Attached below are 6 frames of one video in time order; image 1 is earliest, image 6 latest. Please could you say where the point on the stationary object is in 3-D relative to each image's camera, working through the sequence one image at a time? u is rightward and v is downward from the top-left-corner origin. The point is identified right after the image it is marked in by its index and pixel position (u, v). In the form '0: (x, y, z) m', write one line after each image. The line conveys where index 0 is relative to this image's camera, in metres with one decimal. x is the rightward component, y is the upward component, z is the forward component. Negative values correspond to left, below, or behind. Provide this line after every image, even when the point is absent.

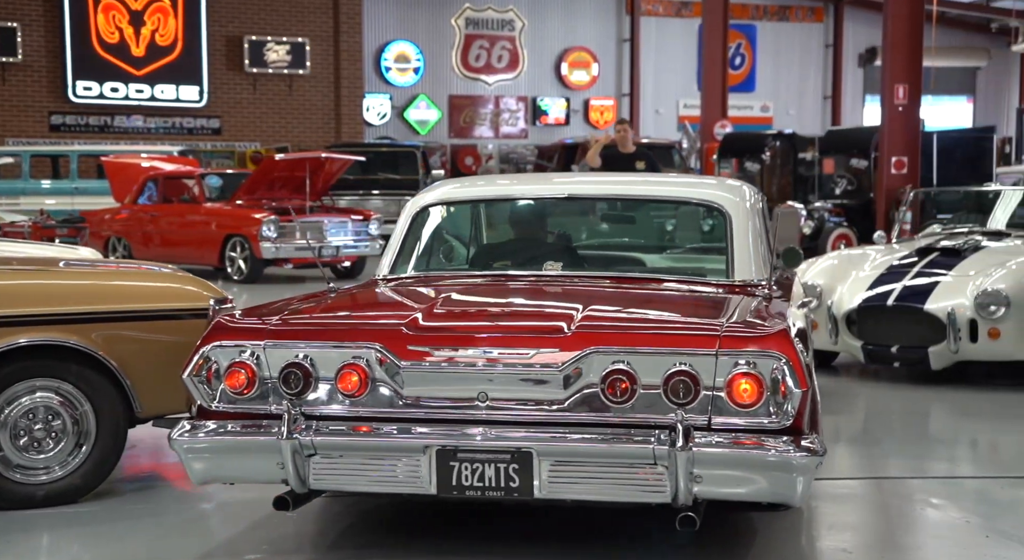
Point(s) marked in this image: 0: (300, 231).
0: (-2.3, +0.5, +13.1) m
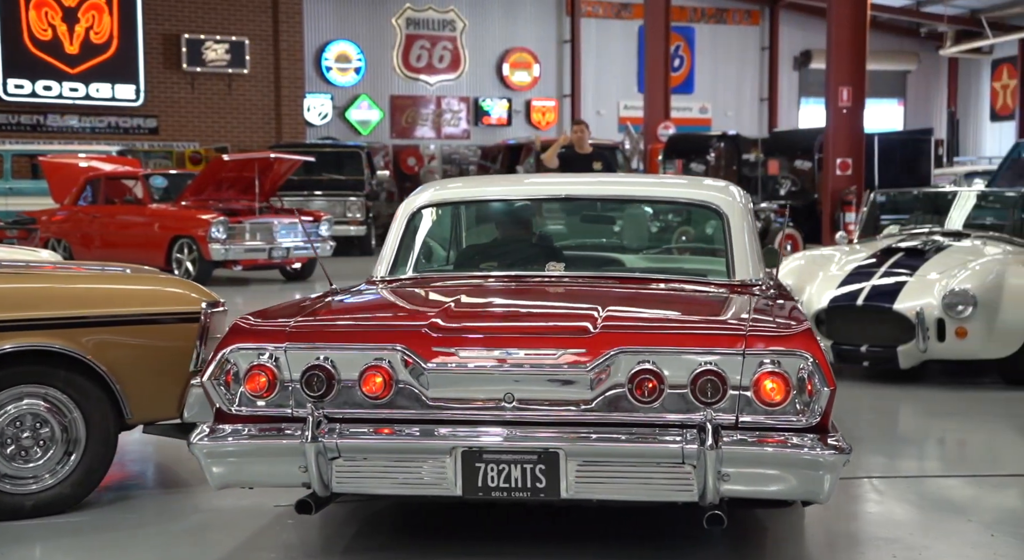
0: (-2.9, +0.5, +13.0) m
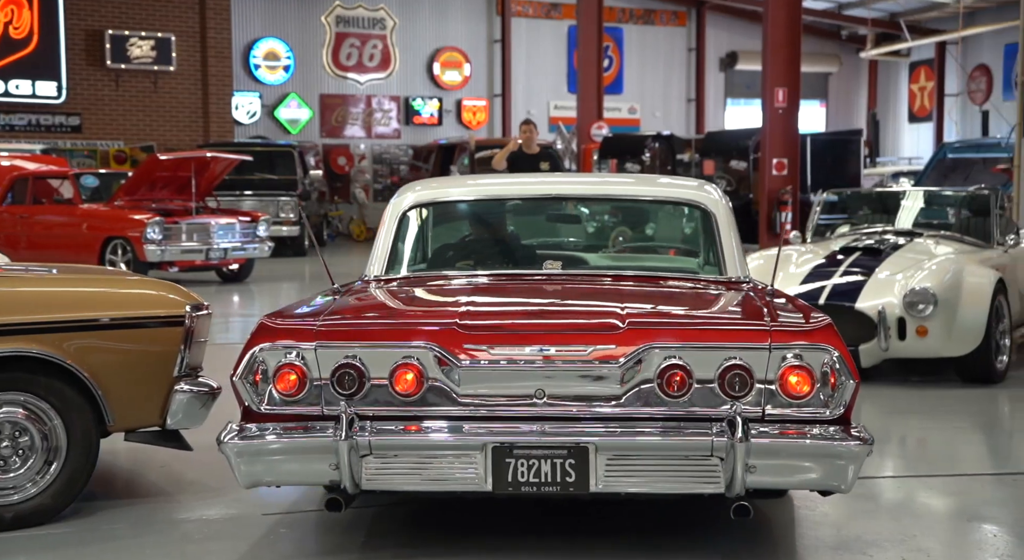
0: (-3.5, +0.5, +12.7) m
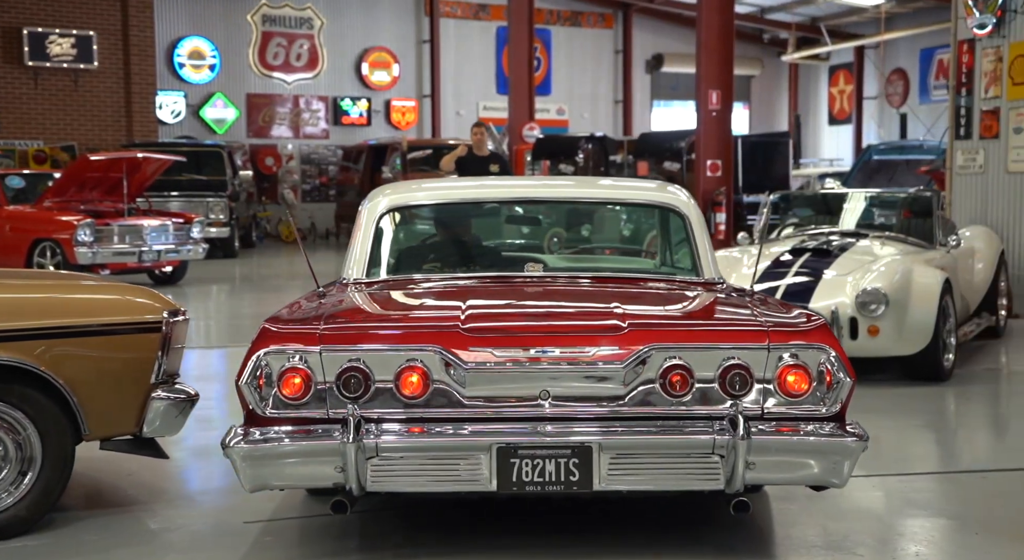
0: (-4.1, +0.5, +12.4) m
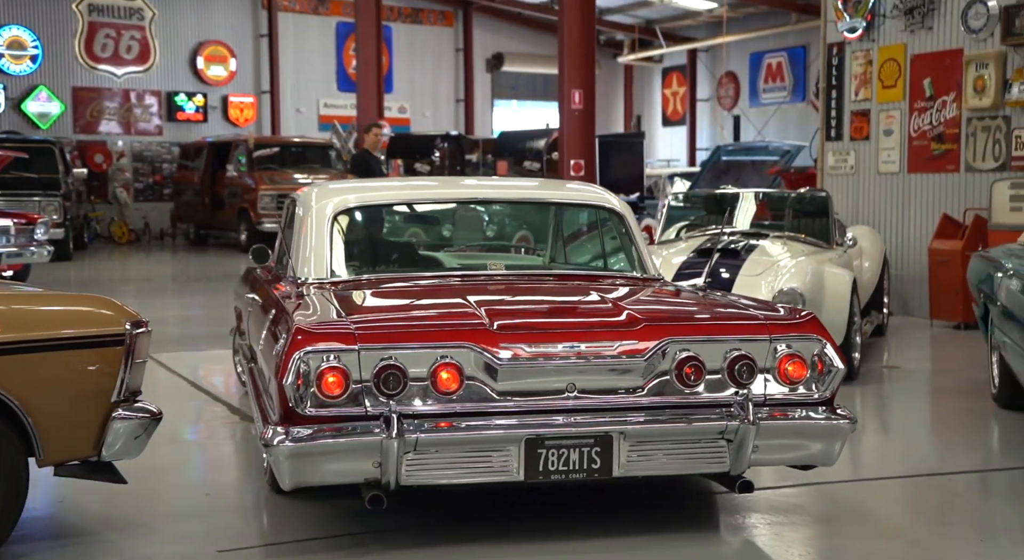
0: (-5.4, +0.4, +11.5) m
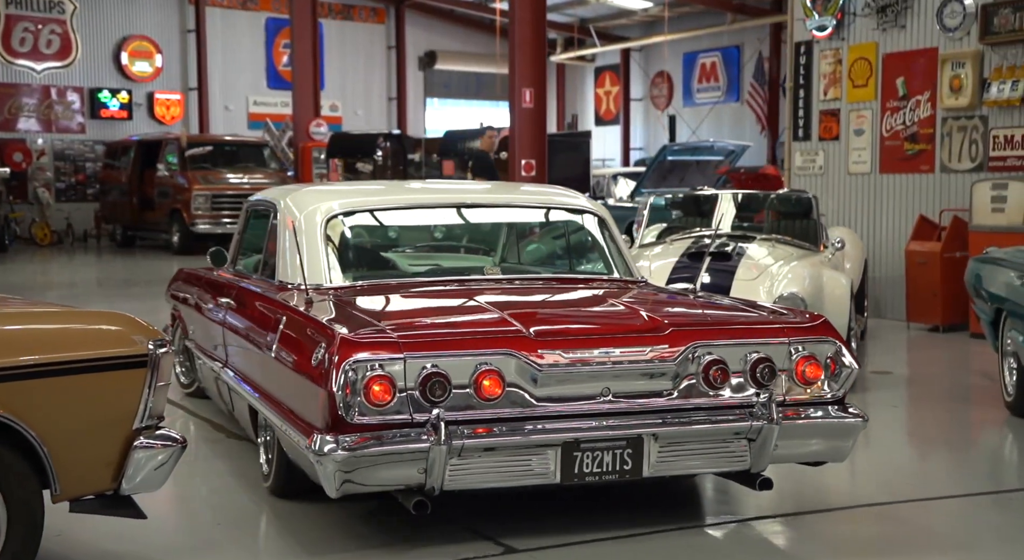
0: (-5.8, +0.4, +10.8) m
